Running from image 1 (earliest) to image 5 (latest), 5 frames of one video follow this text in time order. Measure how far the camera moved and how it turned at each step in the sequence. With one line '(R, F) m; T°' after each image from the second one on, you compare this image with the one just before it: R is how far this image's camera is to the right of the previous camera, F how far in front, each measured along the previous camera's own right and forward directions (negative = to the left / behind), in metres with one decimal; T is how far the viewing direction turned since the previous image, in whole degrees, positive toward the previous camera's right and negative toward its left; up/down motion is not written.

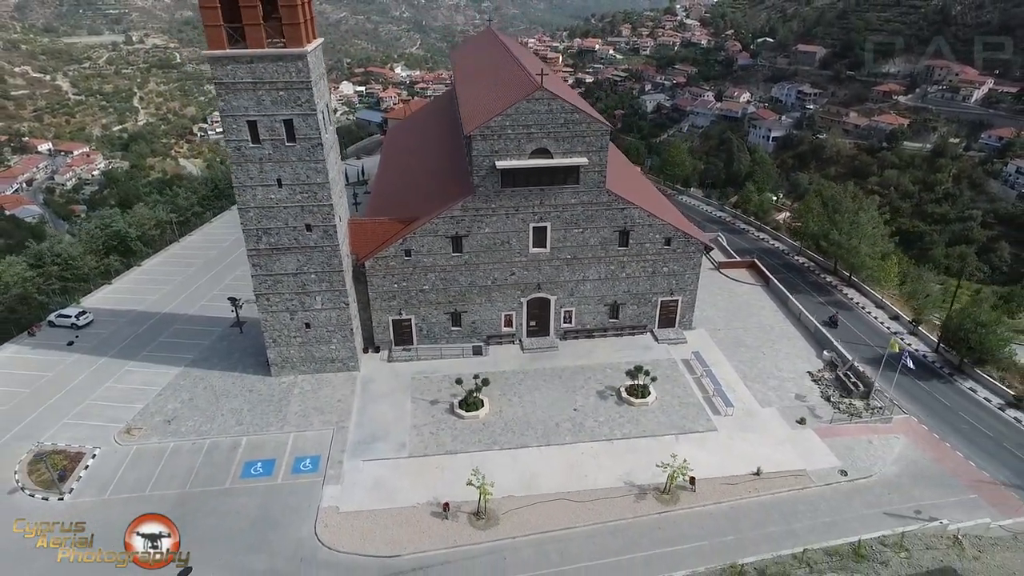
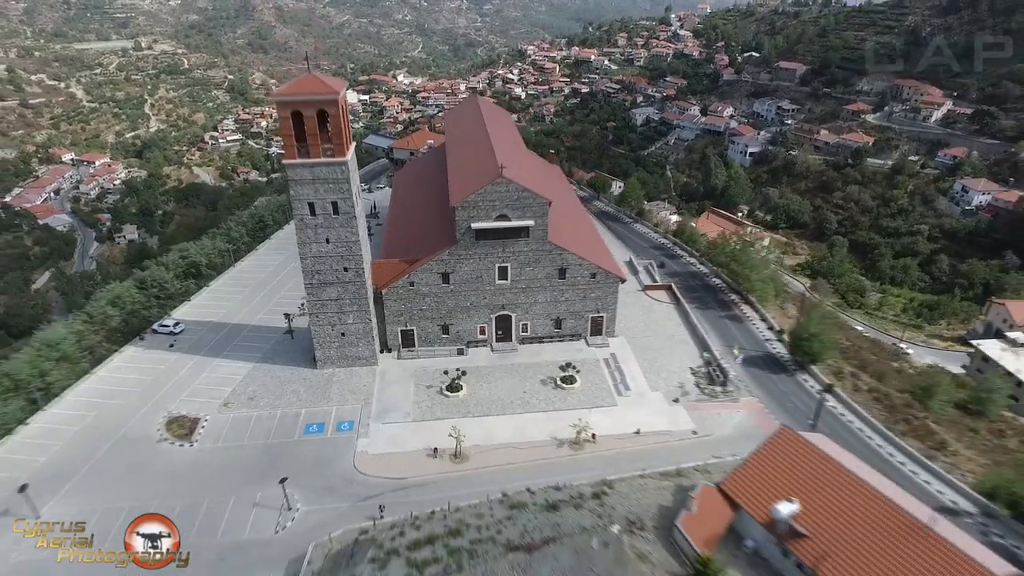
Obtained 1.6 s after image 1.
(+1.1, -7.1) m; 0°
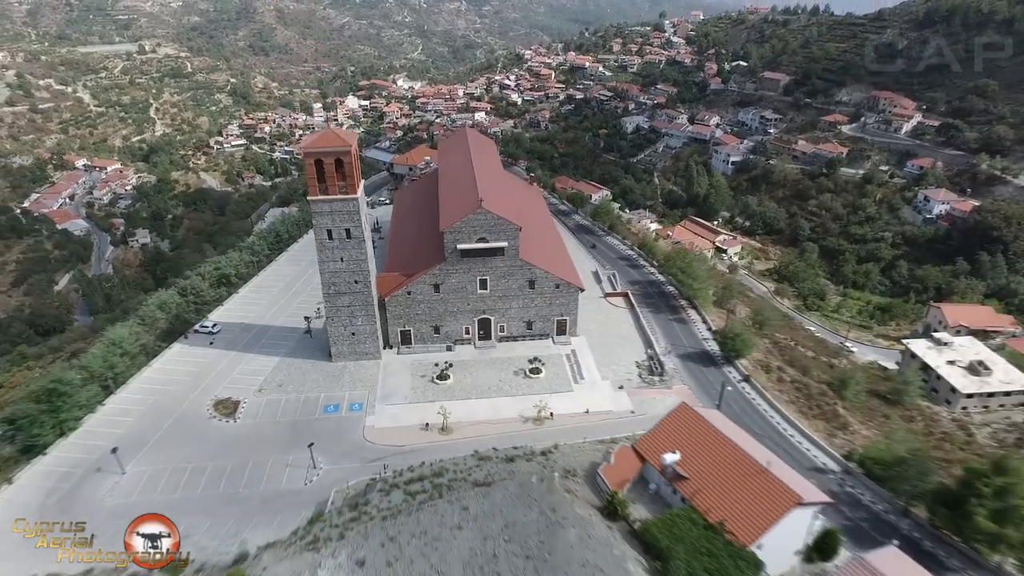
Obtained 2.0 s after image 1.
(+1.0, -5.3) m; 0°
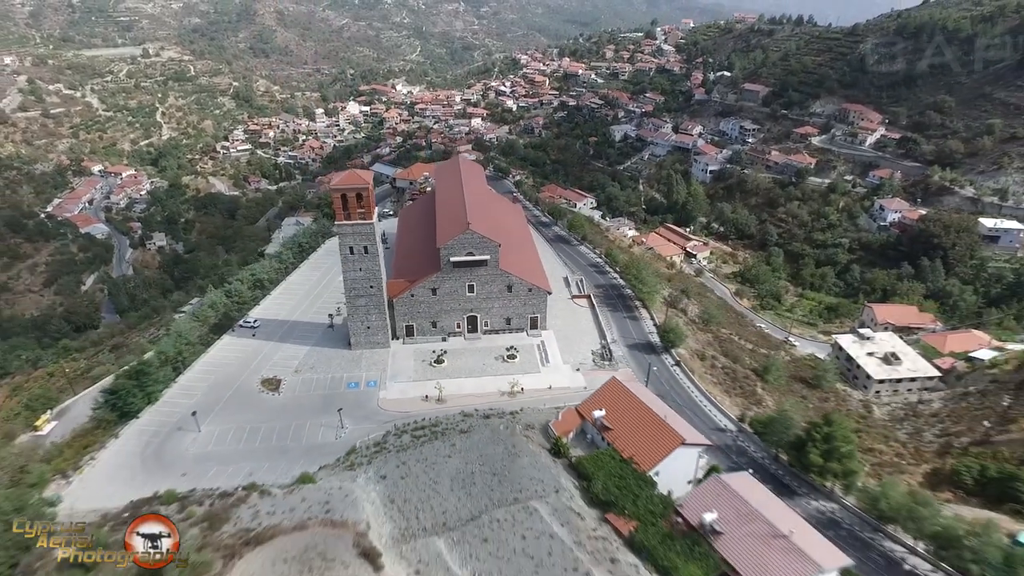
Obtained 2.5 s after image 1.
(+1.0, -7.5) m; 0°
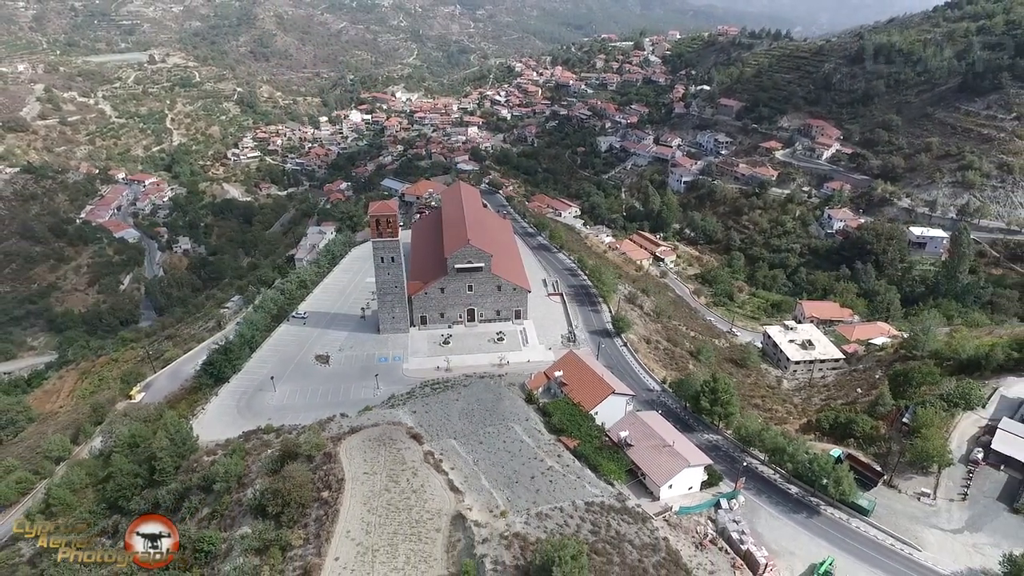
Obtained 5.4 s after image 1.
(+0.5, -11.6) m; 0°
